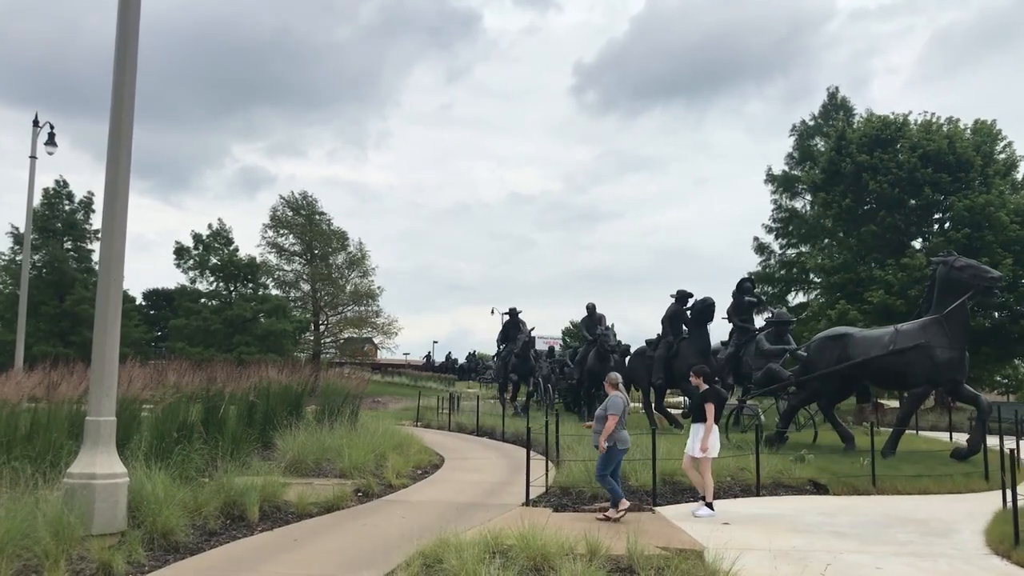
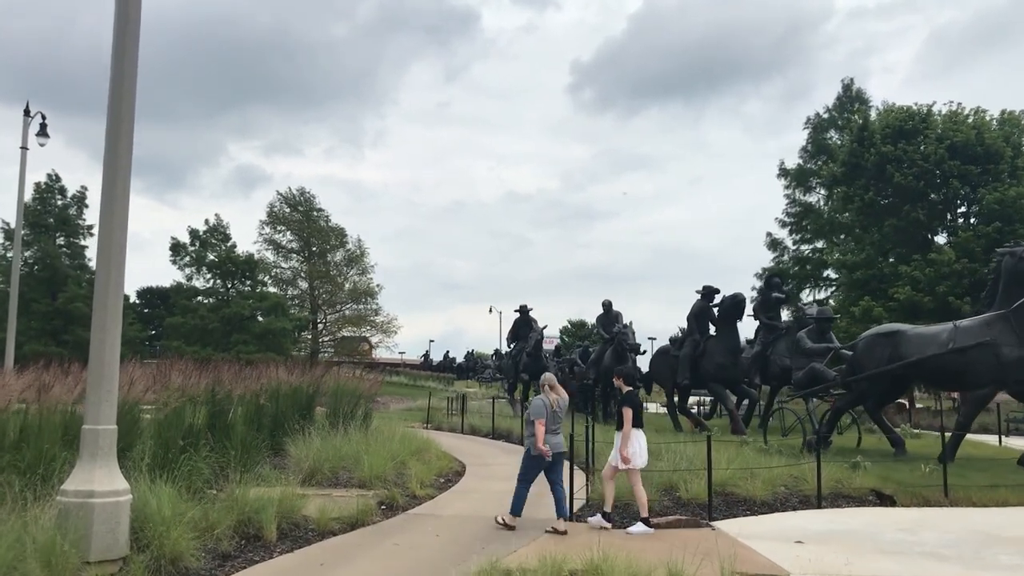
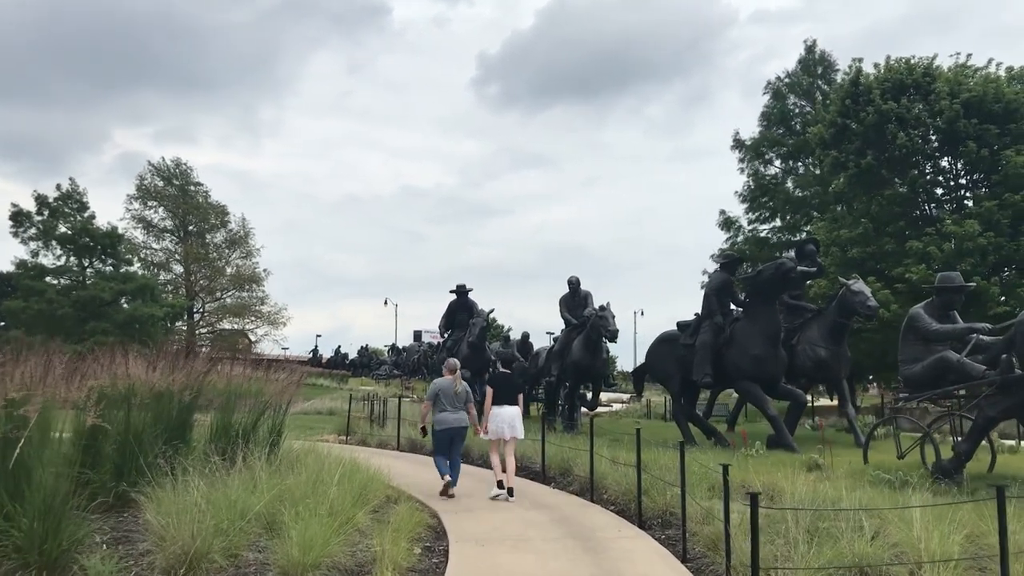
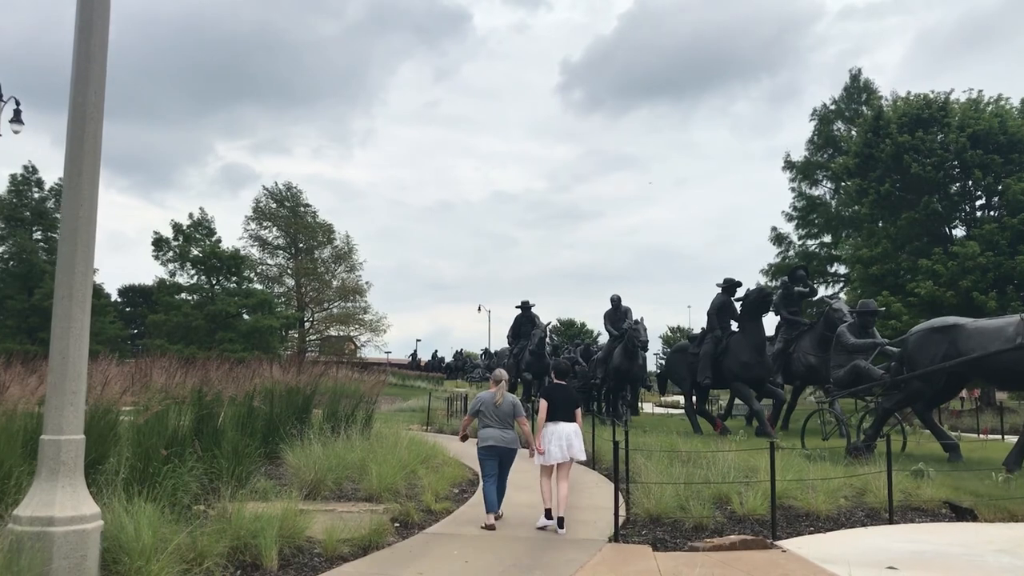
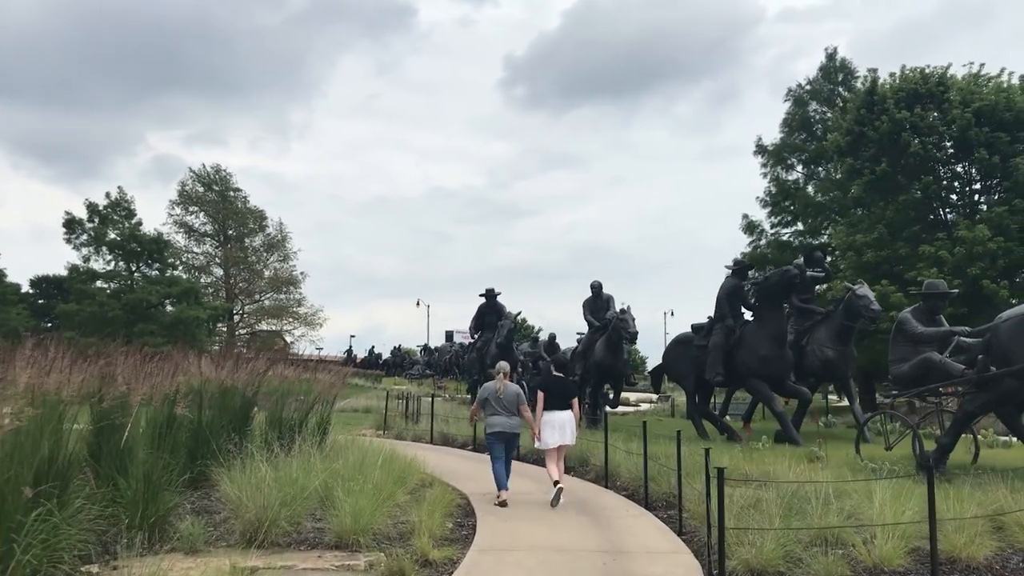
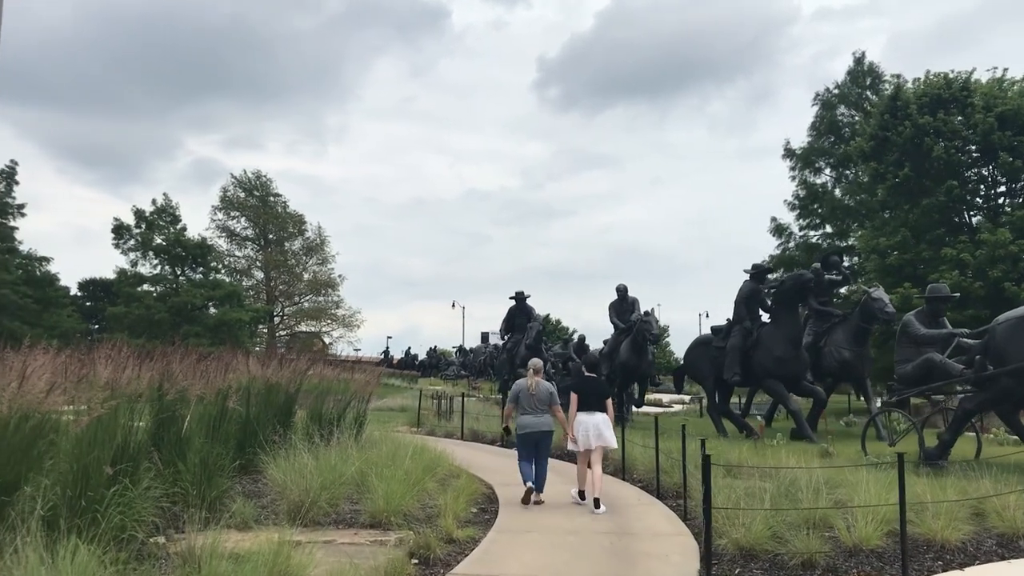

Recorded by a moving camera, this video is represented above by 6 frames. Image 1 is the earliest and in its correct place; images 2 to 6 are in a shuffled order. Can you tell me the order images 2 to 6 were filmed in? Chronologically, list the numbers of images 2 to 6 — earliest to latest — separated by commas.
2, 4, 6, 5, 3
